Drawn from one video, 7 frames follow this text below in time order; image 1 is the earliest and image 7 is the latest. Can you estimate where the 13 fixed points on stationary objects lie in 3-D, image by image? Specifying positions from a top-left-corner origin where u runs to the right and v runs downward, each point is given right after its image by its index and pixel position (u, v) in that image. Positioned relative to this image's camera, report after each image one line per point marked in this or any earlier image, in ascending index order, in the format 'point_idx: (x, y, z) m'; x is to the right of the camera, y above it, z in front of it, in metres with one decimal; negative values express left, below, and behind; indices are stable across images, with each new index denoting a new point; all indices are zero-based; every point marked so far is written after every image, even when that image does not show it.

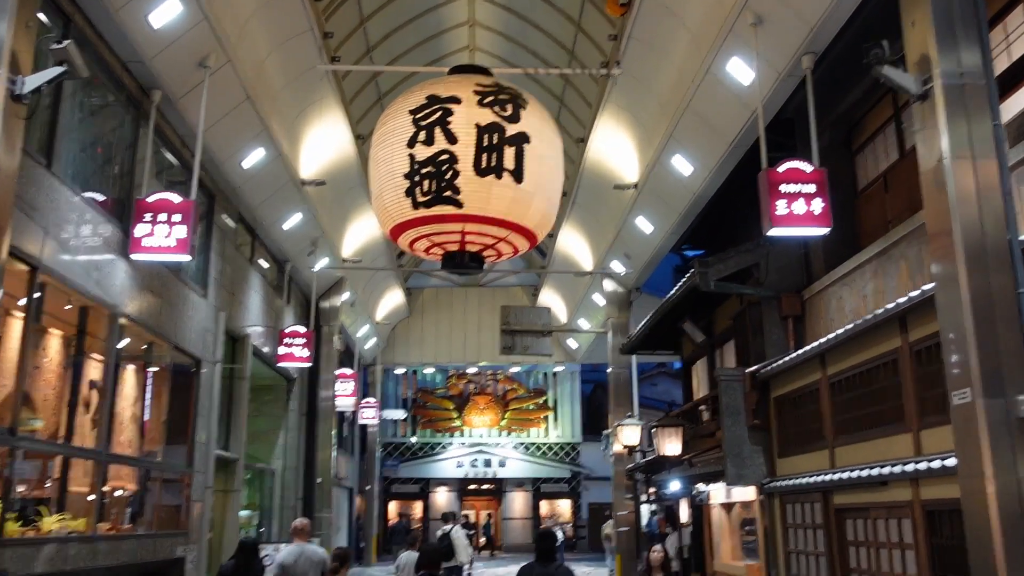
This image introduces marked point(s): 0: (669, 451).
0: (+2.0, -2.0, +11.5) m
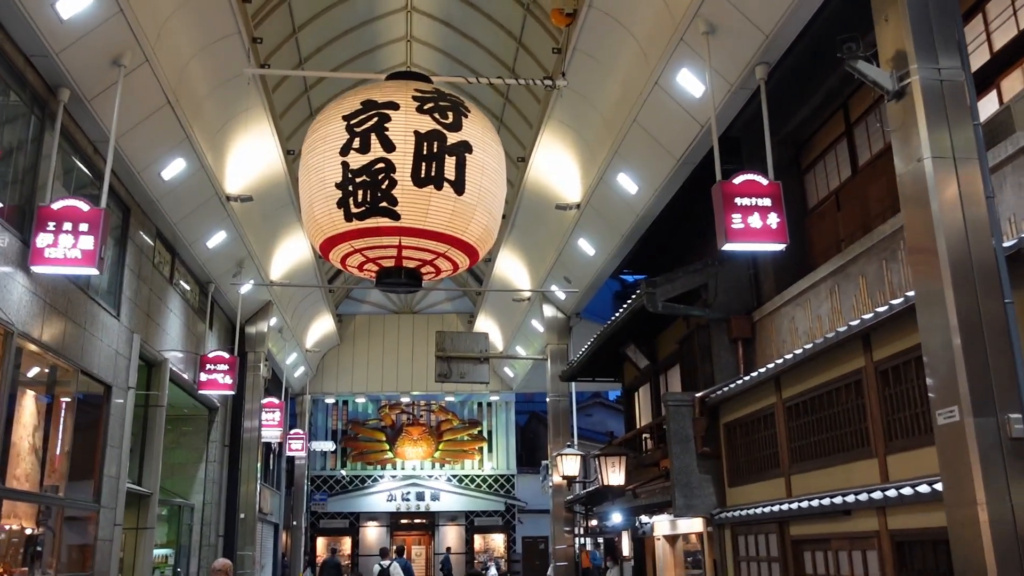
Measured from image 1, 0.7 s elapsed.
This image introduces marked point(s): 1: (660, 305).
0: (+1.2, -2.3, +11.1) m
1: (+1.5, -0.2, +9.3) m
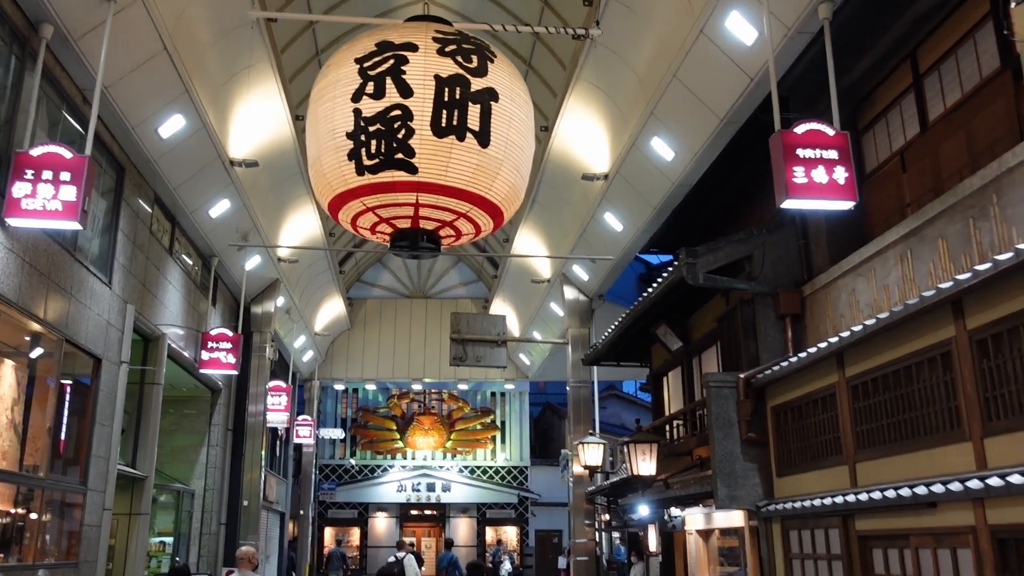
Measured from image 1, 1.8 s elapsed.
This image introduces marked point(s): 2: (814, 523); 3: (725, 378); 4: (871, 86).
0: (+1.5, -2.0, +10.2) m
1: (+1.7, +0.1, +8.5) m
2: (+2.3, -1.8, +7.0) m
3: (+1.9, -0.8, +8.2) m
4: (+3.2, +1.8, +8.2) m
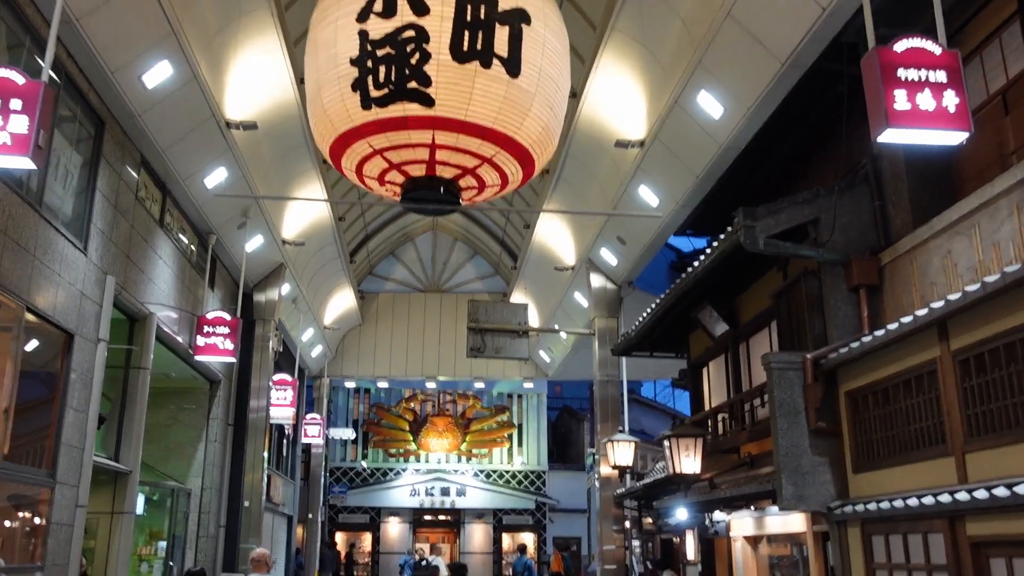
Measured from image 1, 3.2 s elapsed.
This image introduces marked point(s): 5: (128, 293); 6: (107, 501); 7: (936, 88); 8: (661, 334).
0: (+1.7, -1.8, +9.1) m
1: (+2.0, +0.4, +7.3) m
2: (+2.5, -1.5, +5.9) m
3: (+2.1, -0.5, +7.1) m
4: (+3.5, +2.1, +7.1) m
5: (-3.8, -0.1, +9.1) m
6: (-4.1, -2.1, +9.2) m
7: (+2.4, +1.1, +5.2) m
8: (+1.9, -0.6, +11.5) m
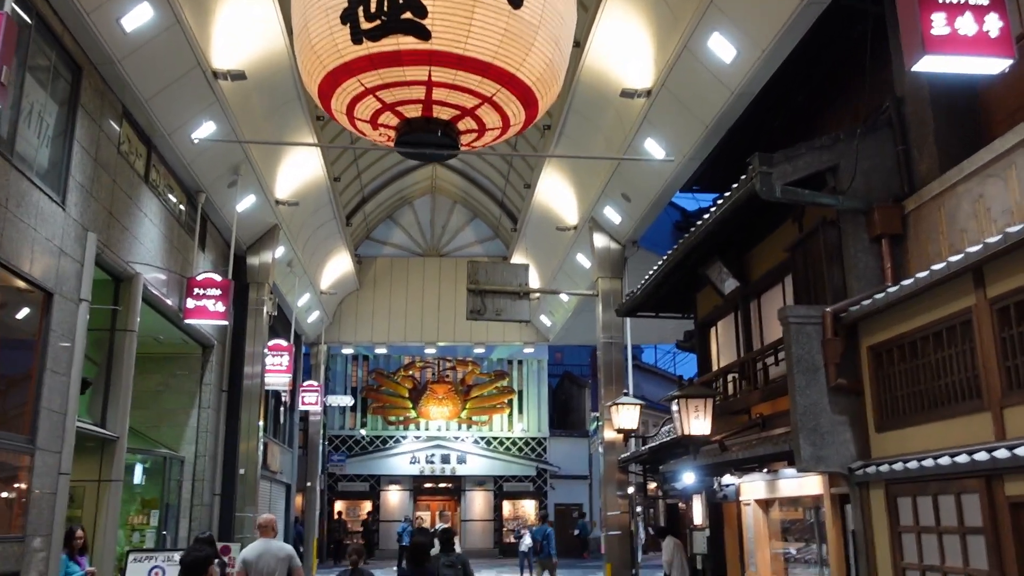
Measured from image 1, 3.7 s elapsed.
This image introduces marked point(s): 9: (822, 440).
0: (+1.7, -1.4, +8.7) m
1: (+2.0, +0.7, +6.9) m
2: (+2.6, -1.2, +5.5) m
3: (+2.2, -0.2, +6.7) m
4: (+3.5, +2.5, +6.6) m
5: (-3.8, +0.3, +8.7) m
6: (-4.0, -1.7, +8.9) m
7: (+2.4, +1.4, +4.8) m
8: (+1.9, -0.1, +11.1) m
9: (+2.2, -1.1, +6.5) m
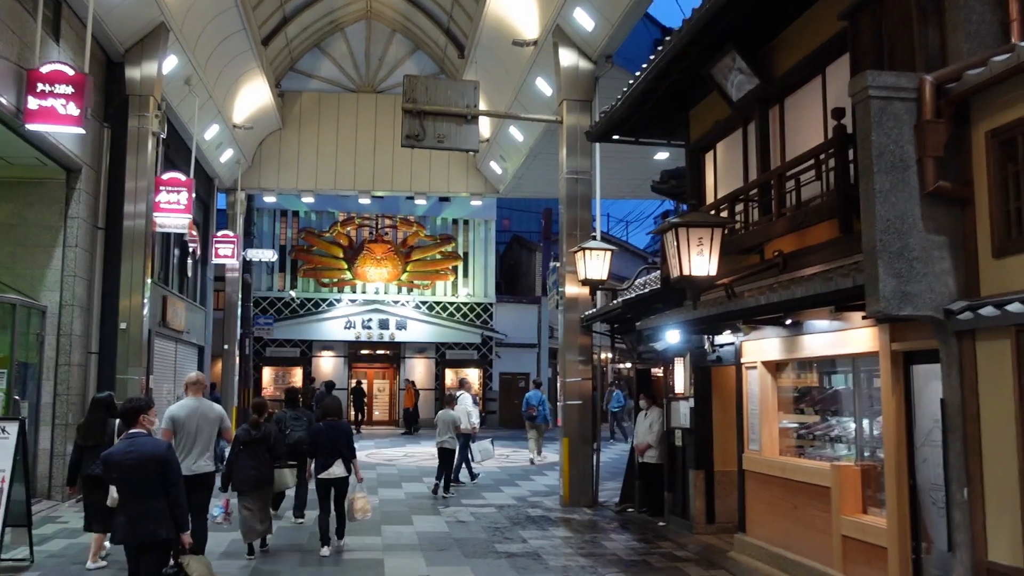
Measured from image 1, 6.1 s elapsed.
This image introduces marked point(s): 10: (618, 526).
0: (+1.3, +0.1, +6.6) m
1: (+1.7, +1.9, +4.5) m
2: (+2.3, -0.2, +3.5) m
3: (+1.9, +1.0, +4.5) m
4: (+3.2, +3.6, +4.1) m
5: (-4.2, +1.9, +6.0) m
6: (-4.5, -0.2, +6.5) m
7: (+2.3, +2.3, +2.4) m
8: (+1.4, +1.7, +8.8) m
9: (+1.9, +0.1, +4.4) m
10: (+1.1, -2.4, +9.1) m
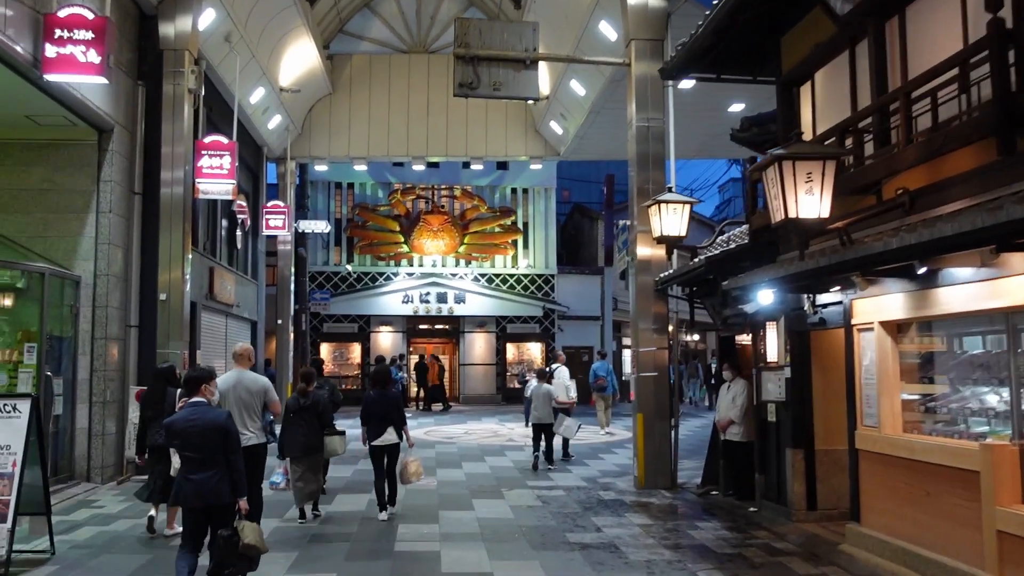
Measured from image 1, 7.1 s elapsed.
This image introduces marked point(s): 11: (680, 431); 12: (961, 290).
0: (+1.8, +0.5, +5.6) m
1: (+2.0, +2.2, +3.4) m
2: (+2.6, +0.1, +2.3) m
3: (+2.2, +1.3, +3.3) m
4: (+3.5, +3.9, +2.9) m
5: (-3.8, +2.1, +5.3) m
6: (-4.0, +0.1, +5.8) m
7: (+2.4, +2.6, +1.2) m
8: (+1.9, +2.1, +7.7) m
9: (+2.2, +0.4, +3.3) m
10: (+1.7, -2.0, +8.1) m
11: (+2.5, -2.1, +13.7) m
12: (+2.5, 0.0, +5.1) m
